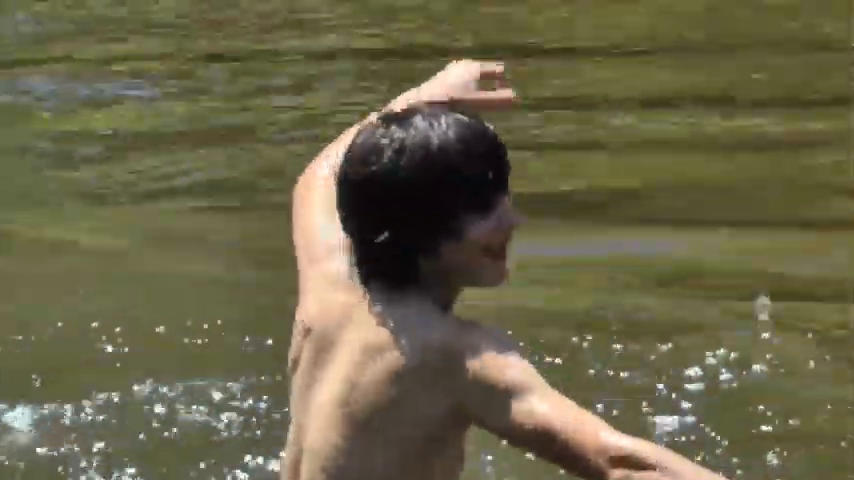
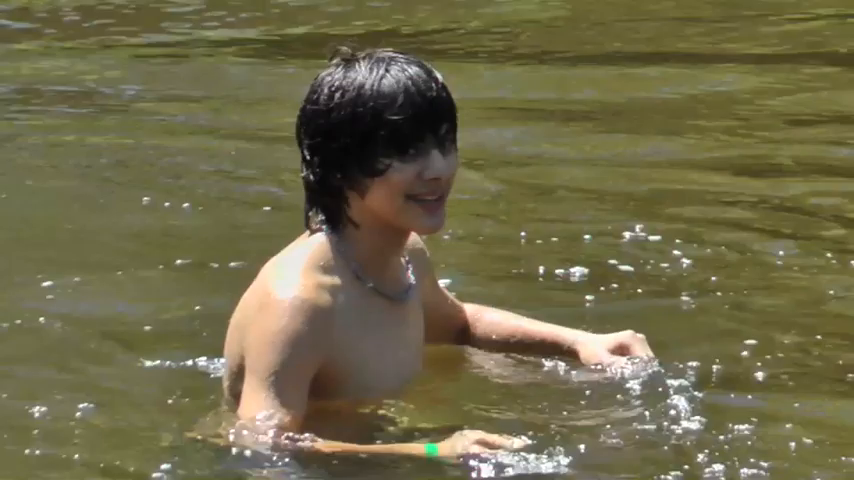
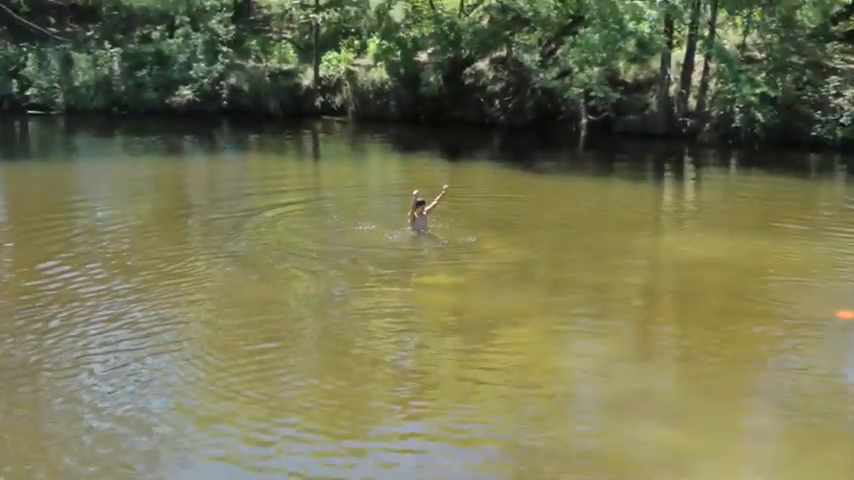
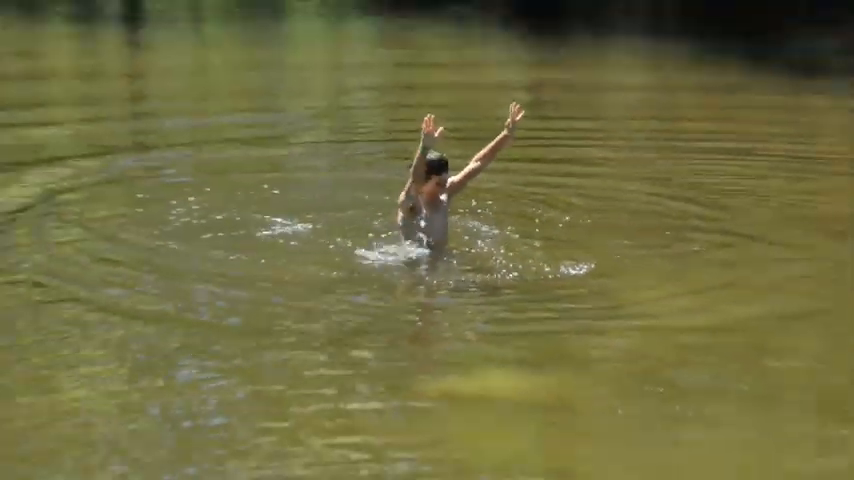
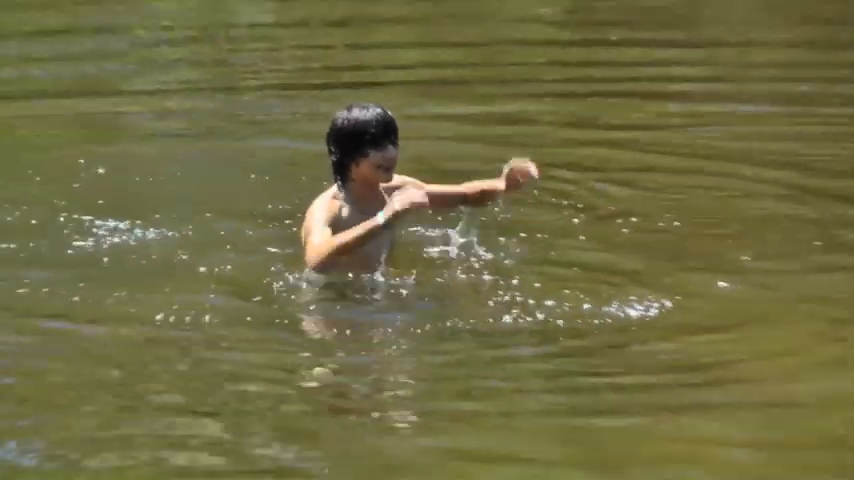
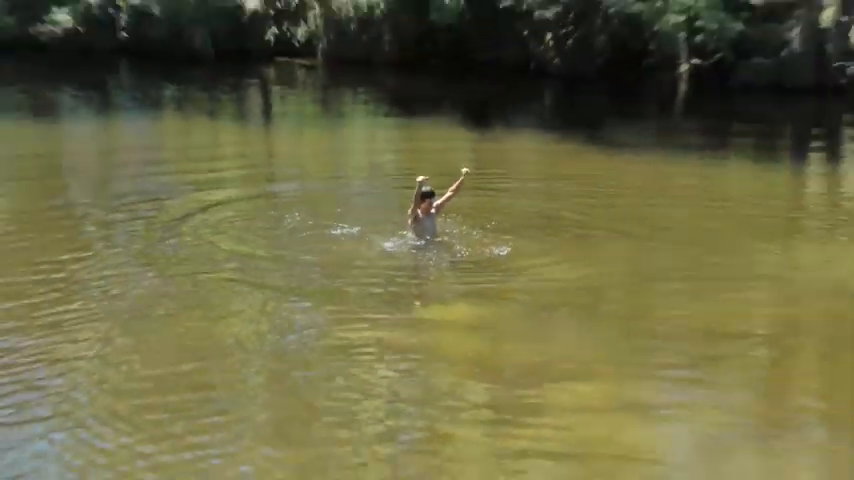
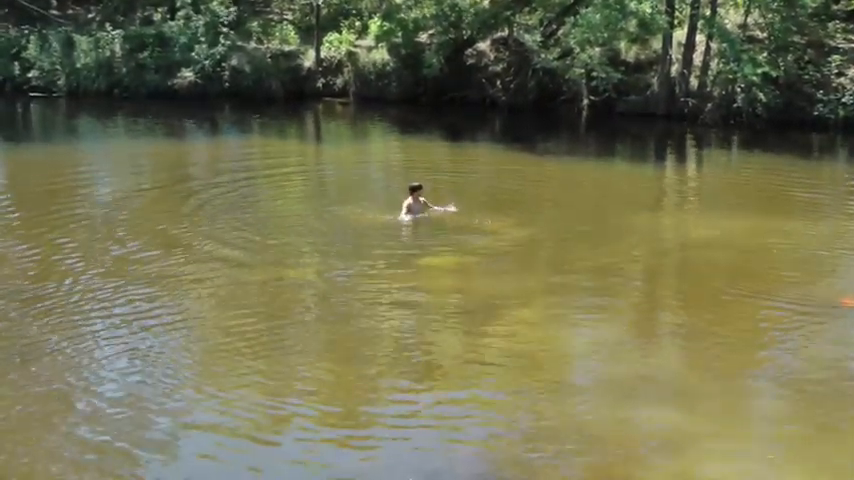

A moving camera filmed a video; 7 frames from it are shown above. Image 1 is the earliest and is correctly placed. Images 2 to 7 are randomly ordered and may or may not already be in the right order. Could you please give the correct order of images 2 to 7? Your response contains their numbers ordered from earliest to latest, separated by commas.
2, 5, 4, 6, 3, 7
